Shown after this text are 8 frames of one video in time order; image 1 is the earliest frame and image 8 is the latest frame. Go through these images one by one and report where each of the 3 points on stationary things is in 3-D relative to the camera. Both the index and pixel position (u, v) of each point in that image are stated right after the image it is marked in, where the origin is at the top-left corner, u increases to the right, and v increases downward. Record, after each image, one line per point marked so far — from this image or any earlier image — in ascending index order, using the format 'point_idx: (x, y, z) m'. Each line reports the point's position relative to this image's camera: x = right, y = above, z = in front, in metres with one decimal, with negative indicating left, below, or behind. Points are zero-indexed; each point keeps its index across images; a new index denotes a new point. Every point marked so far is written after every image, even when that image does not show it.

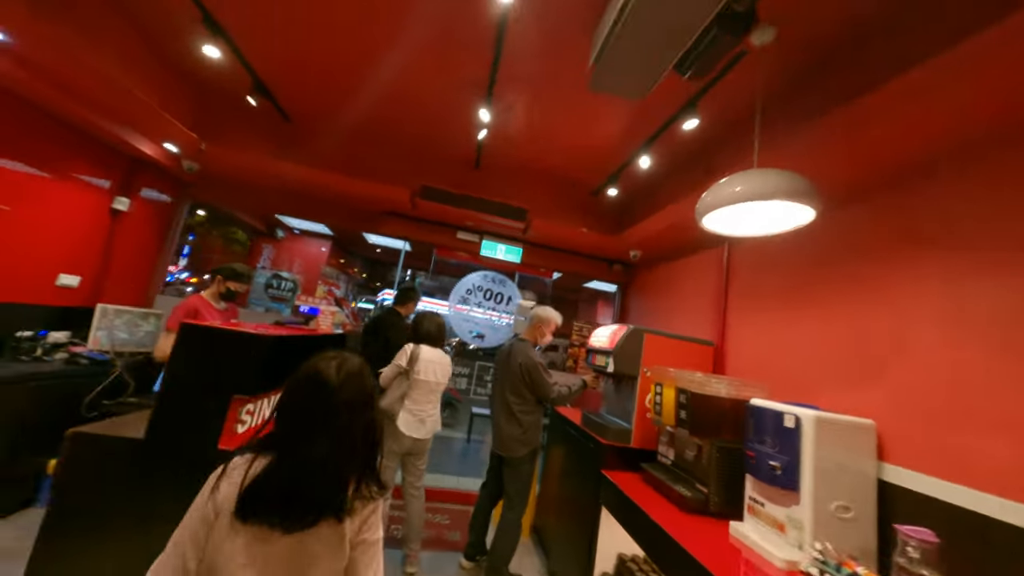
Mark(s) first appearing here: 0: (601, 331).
0: (+0.7, -0.3, +3.6) m
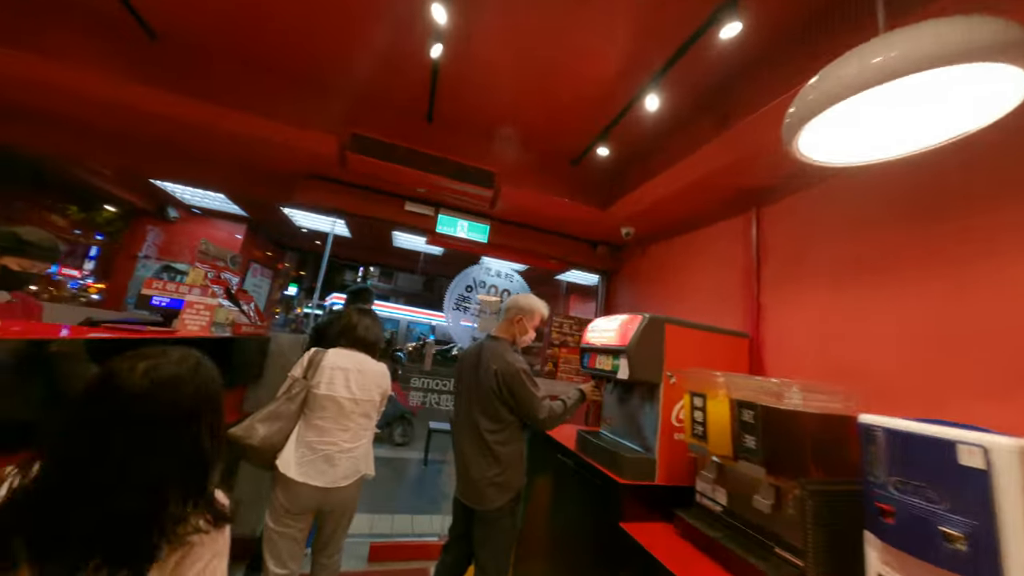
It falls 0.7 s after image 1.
0: (+0.5, -0.2, +2.7) m
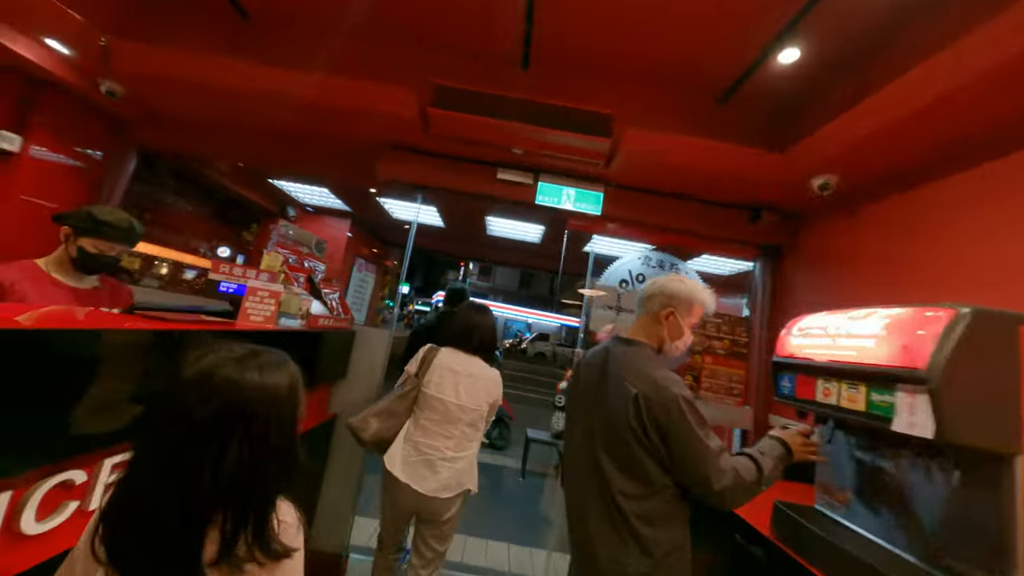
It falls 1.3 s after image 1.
0: (+1.1, -0.1, +1.6) m
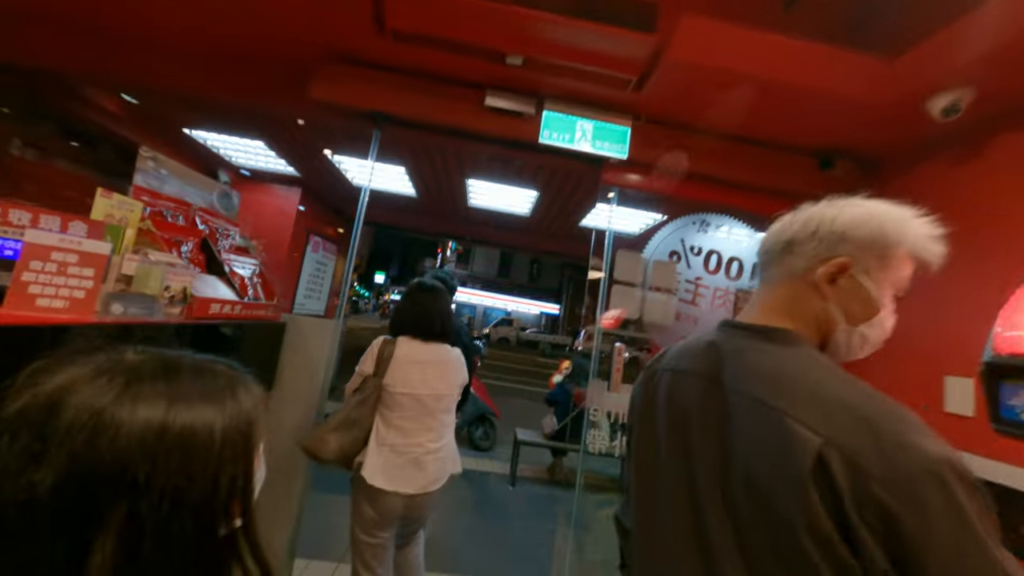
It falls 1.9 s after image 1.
0: (+1.1, 0.0, +0.7) m
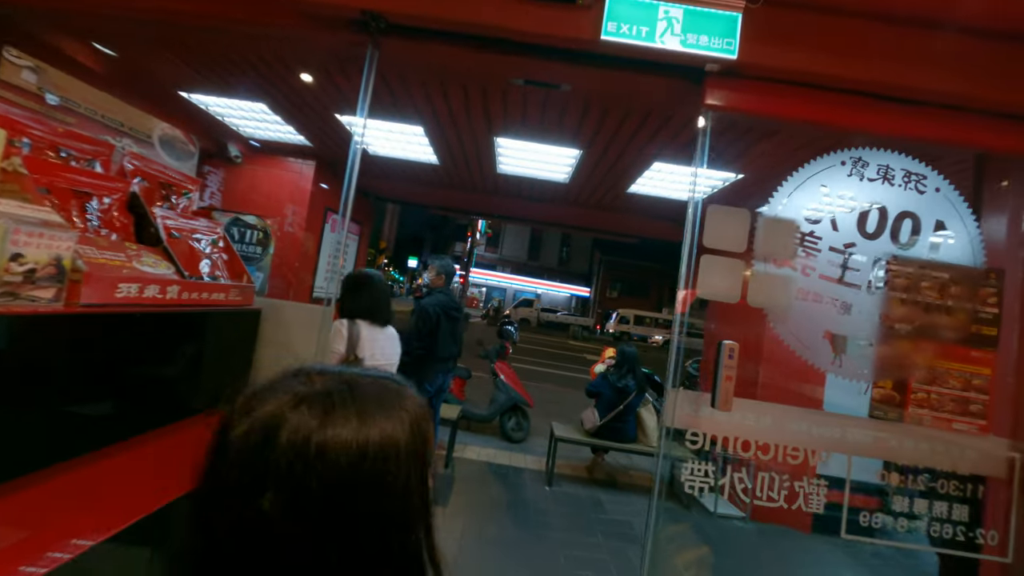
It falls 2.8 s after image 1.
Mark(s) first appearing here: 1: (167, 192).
0: (+1.2, +0.1, -0.1) m
1: (-1.6, +0.5, +2.2) m
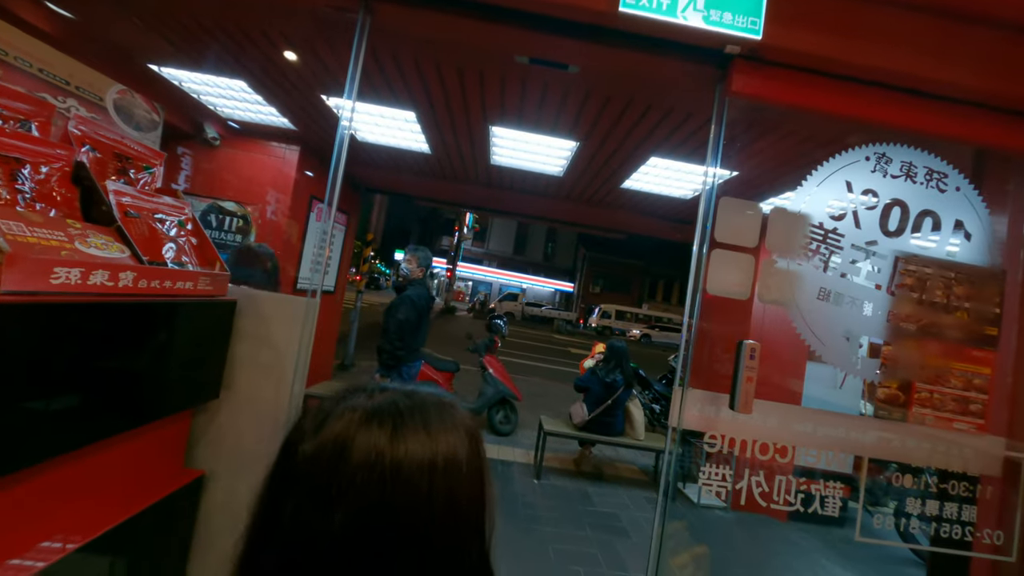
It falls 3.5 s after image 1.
0: (+1.3, +0.1, -0.1) m
1: (-1.6, +0.5, +2.0) m
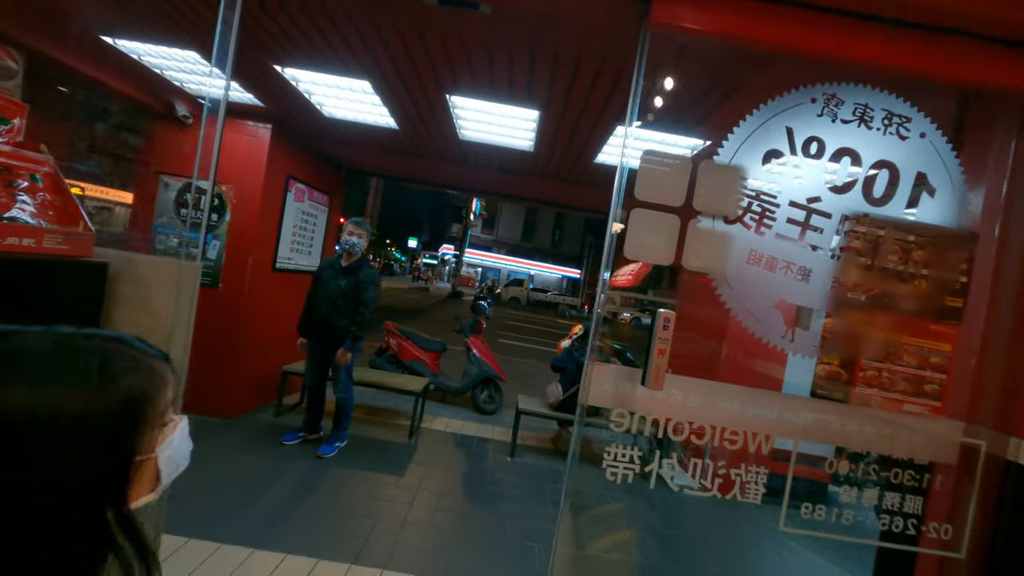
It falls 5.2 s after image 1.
0: (+0.8, +0.1, -0.4) m
1: (-2.0, +0.7, +1.8) m
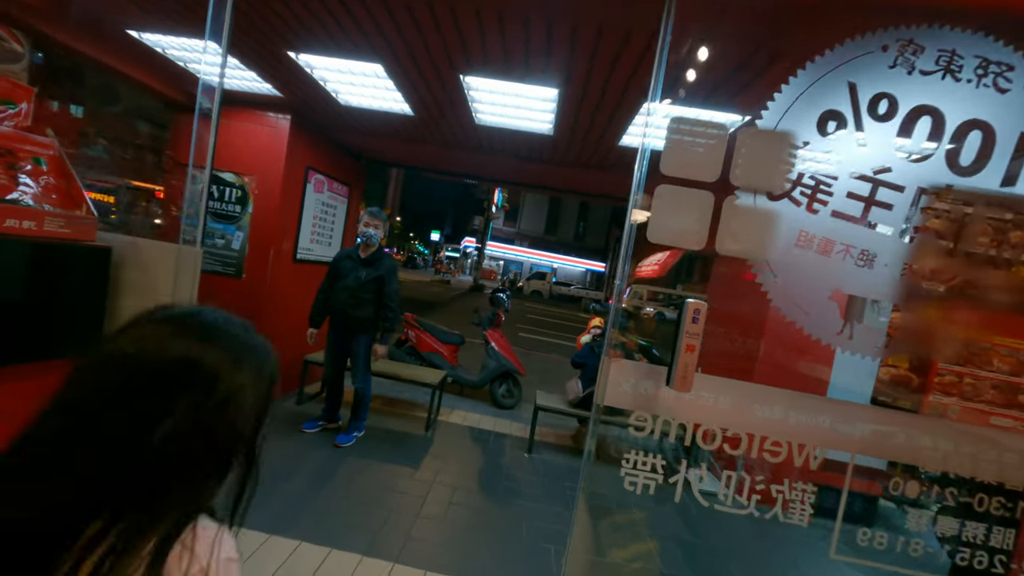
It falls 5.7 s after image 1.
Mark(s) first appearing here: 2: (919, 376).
0: (+0.7, +0.2, -0.6) m
1: (-2.0, +0.8, +1.7) m
2: (+1.4, -0.3, +1.5) m
